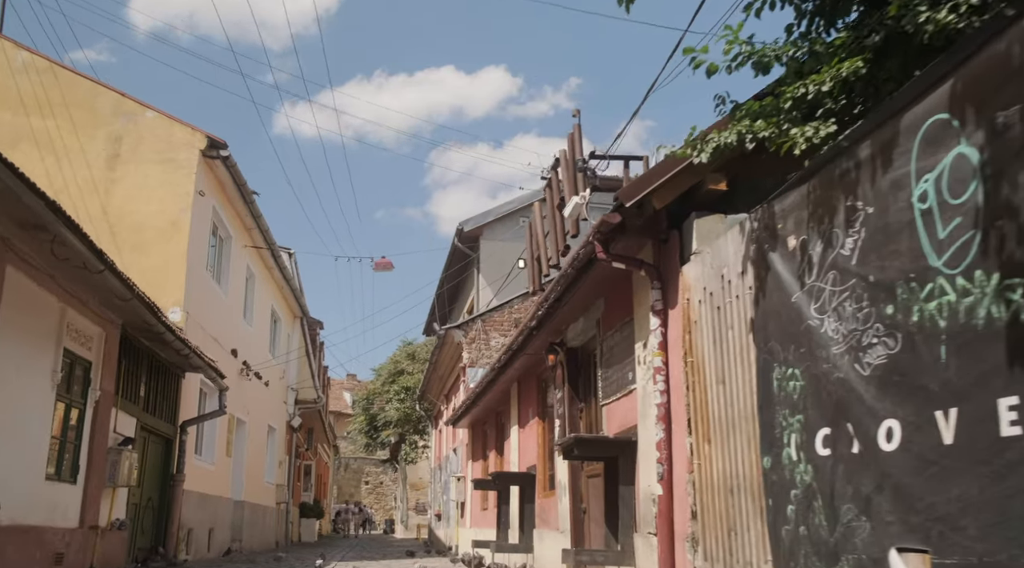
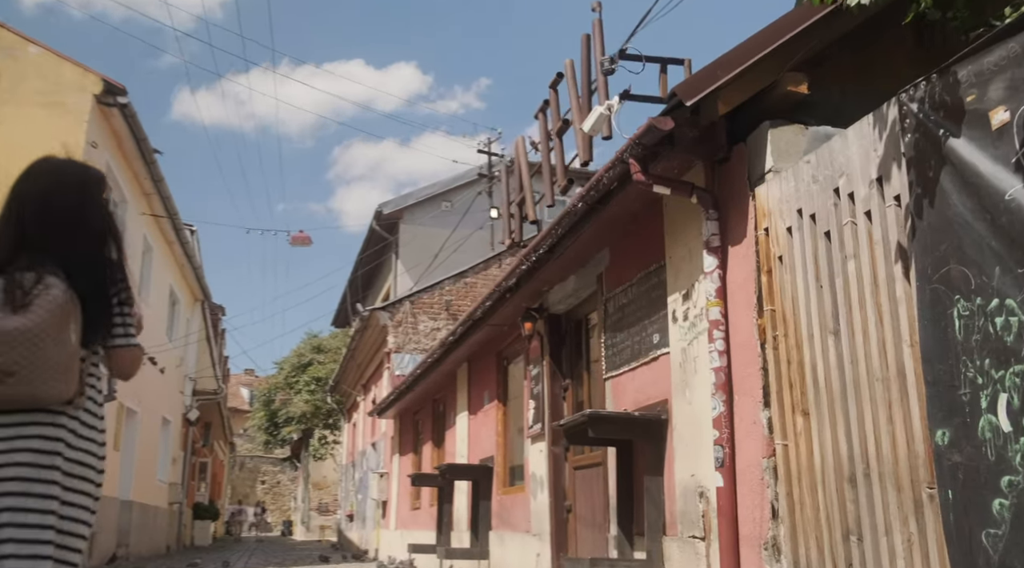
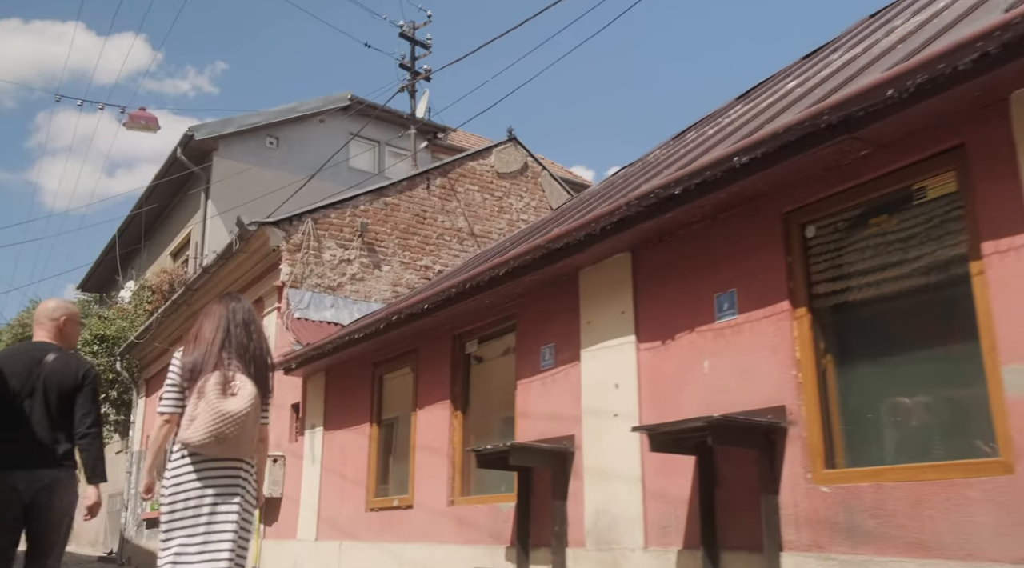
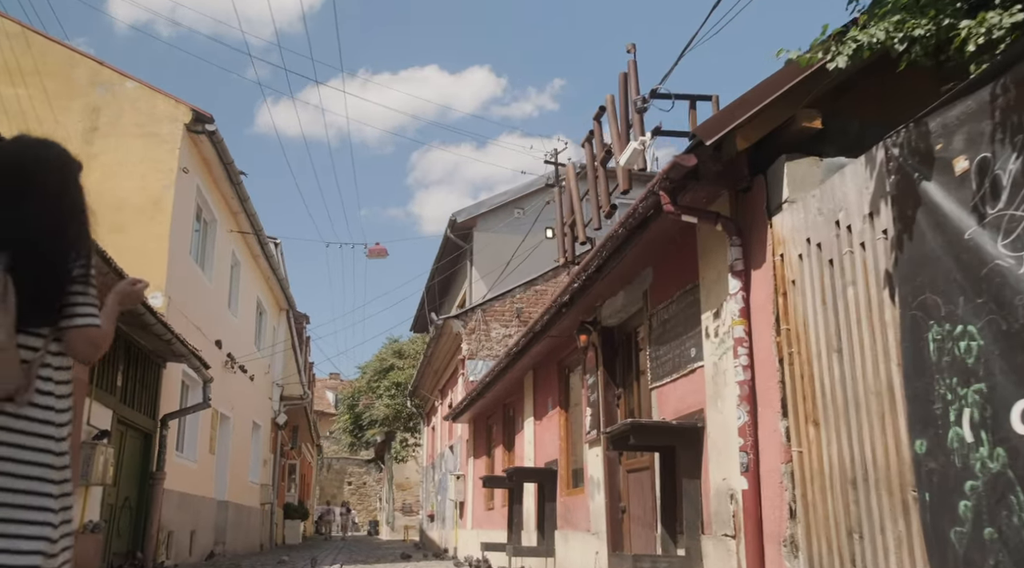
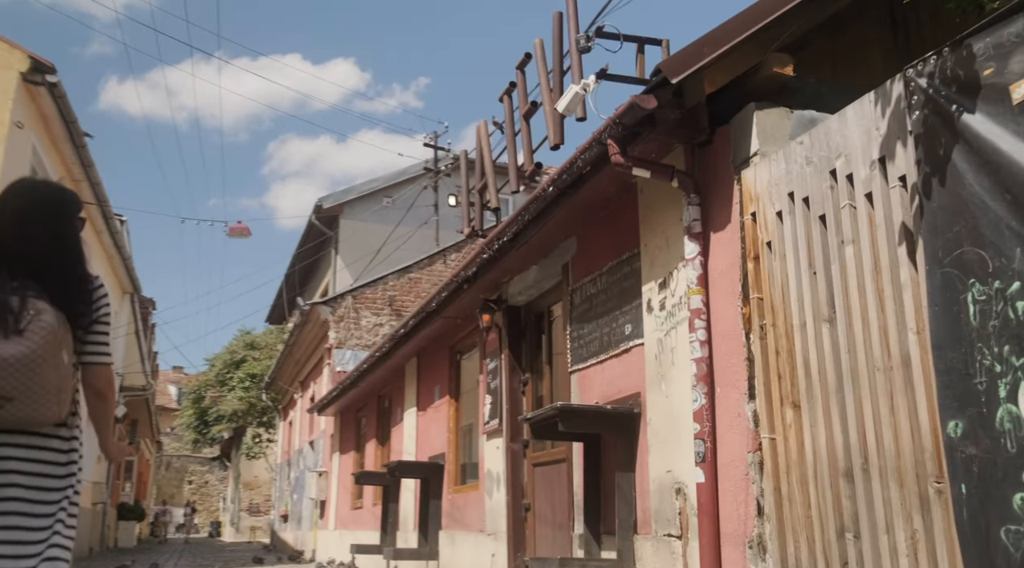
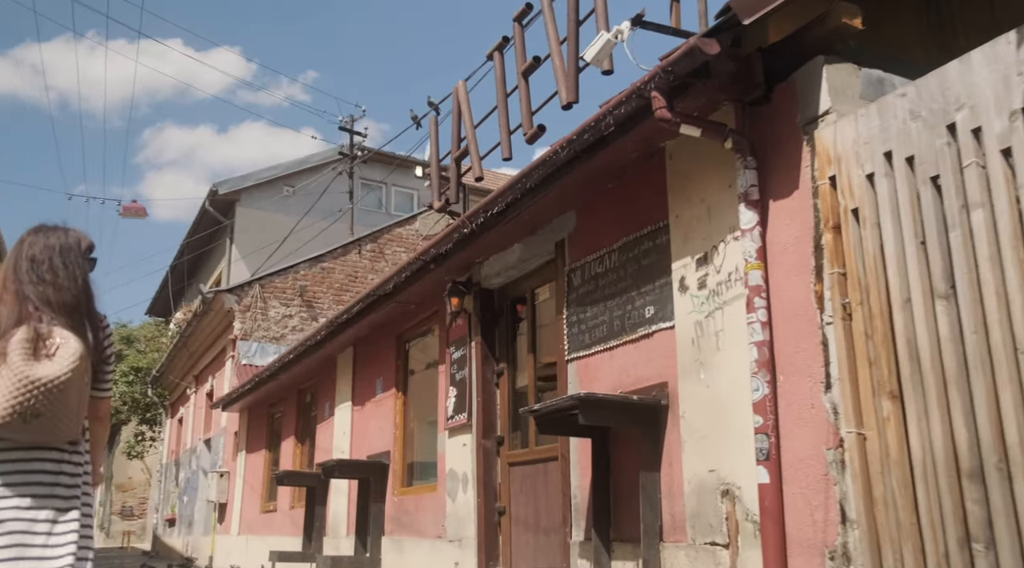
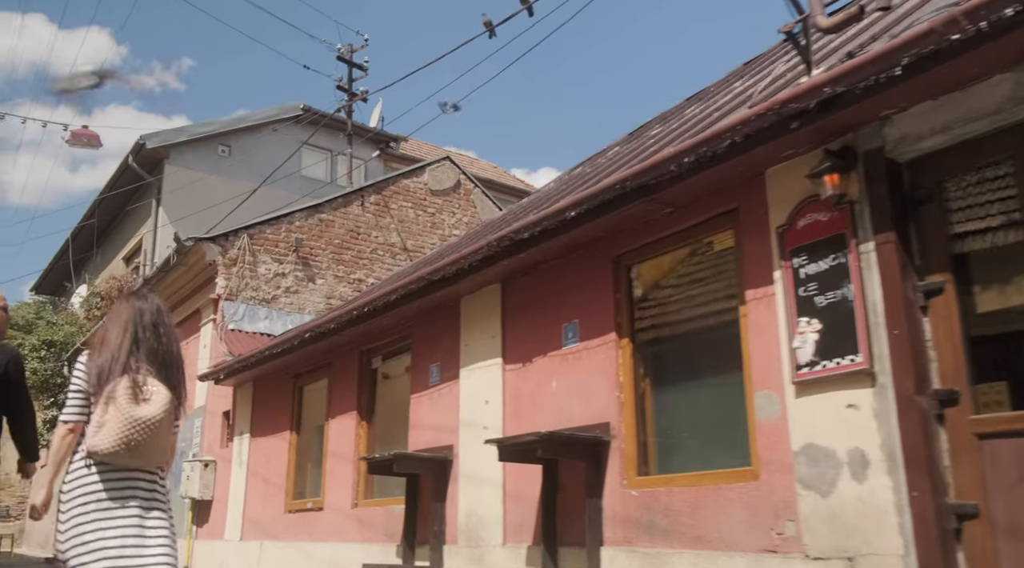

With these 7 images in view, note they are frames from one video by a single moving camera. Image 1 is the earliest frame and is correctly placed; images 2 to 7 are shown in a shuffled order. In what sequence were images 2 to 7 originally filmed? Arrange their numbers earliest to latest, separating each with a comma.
4, 2, 5, 6, 7, 3
